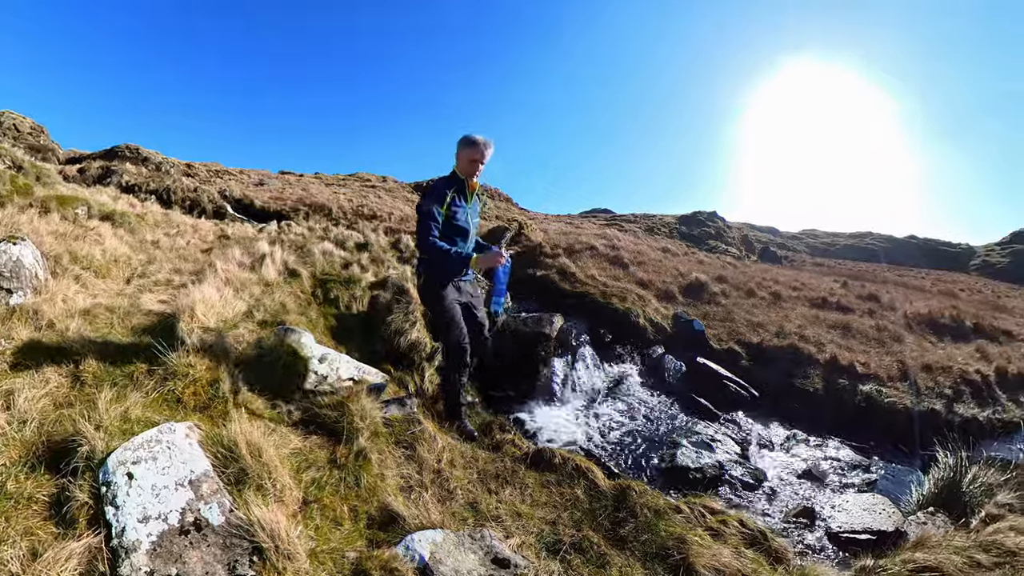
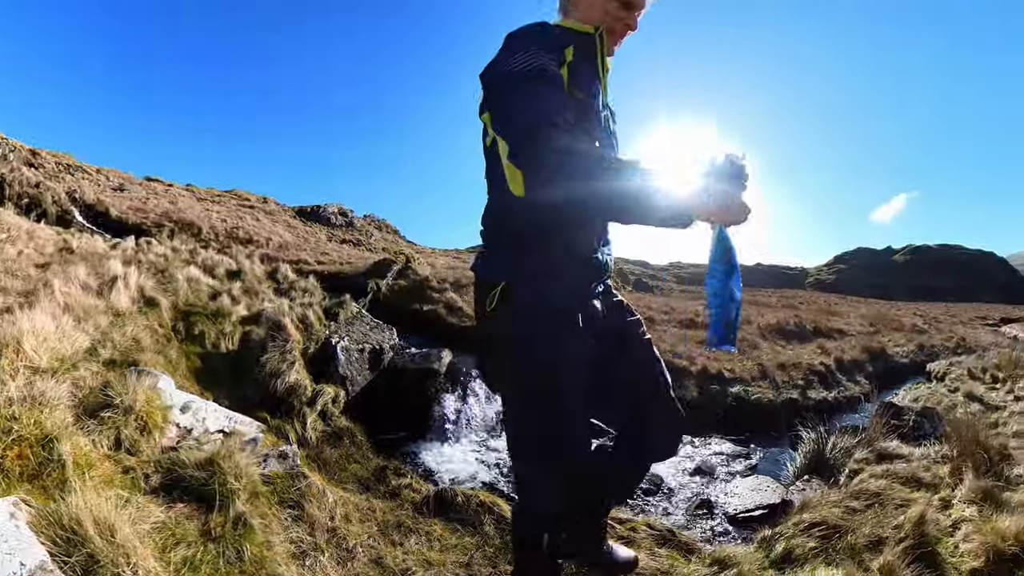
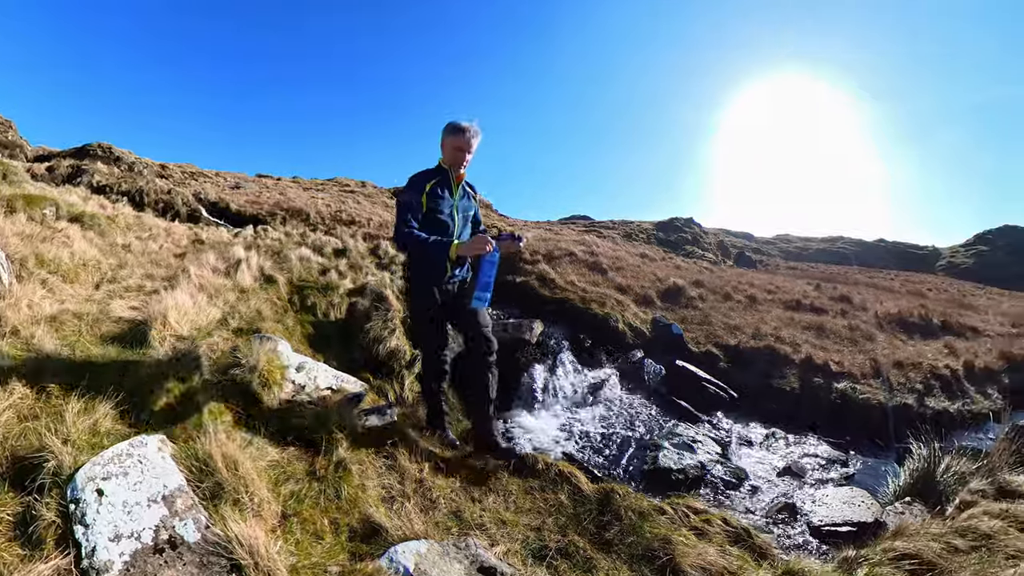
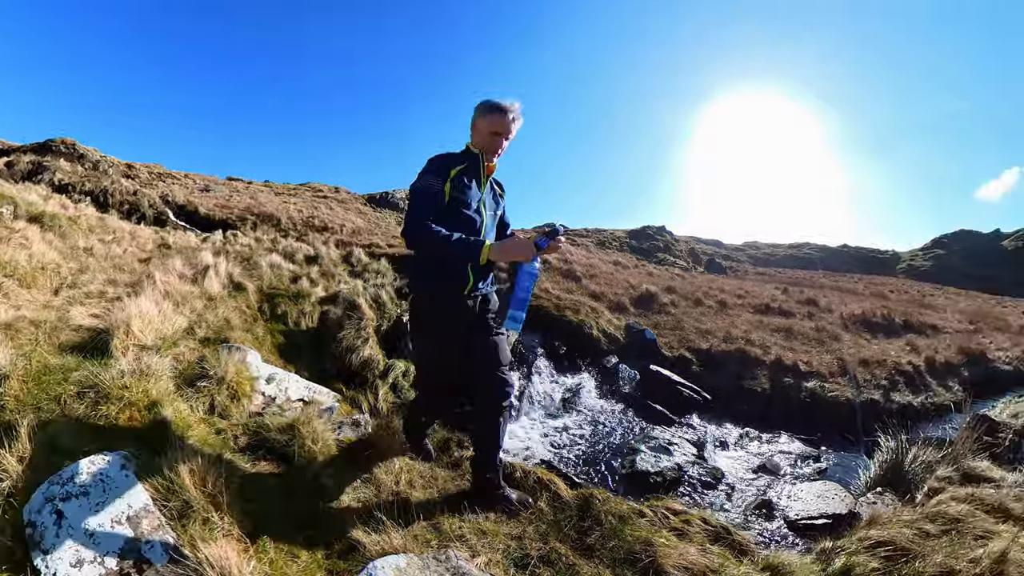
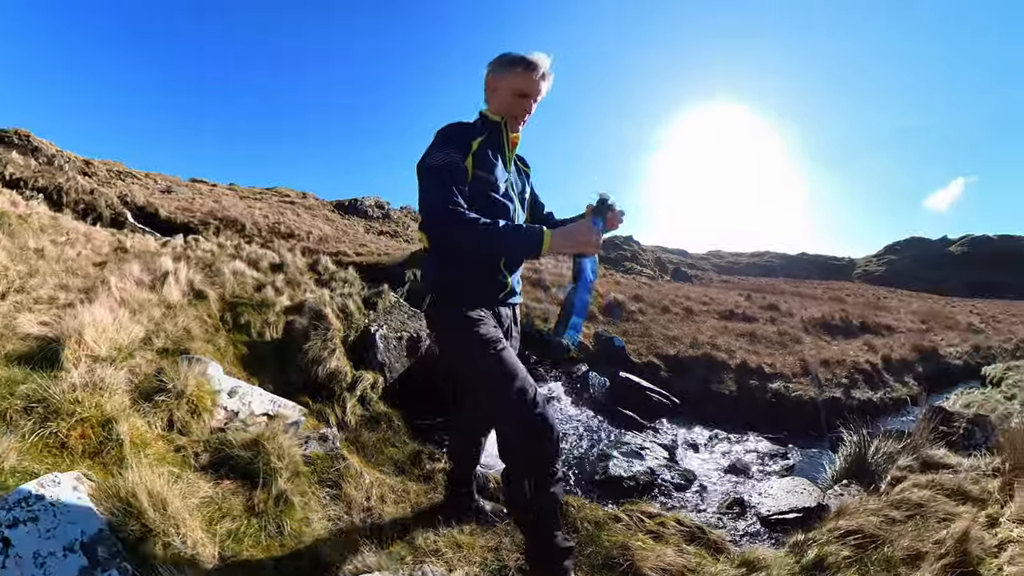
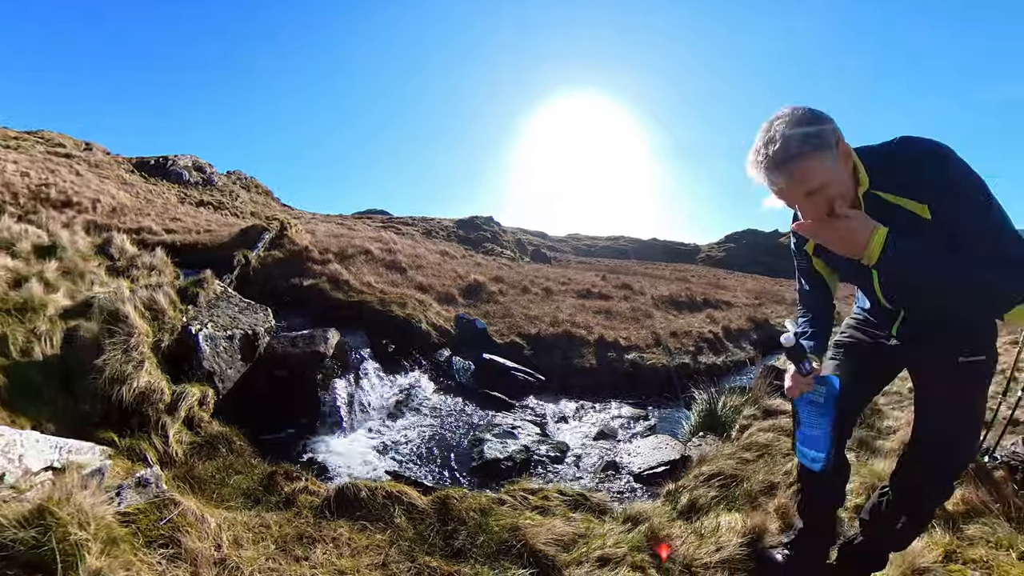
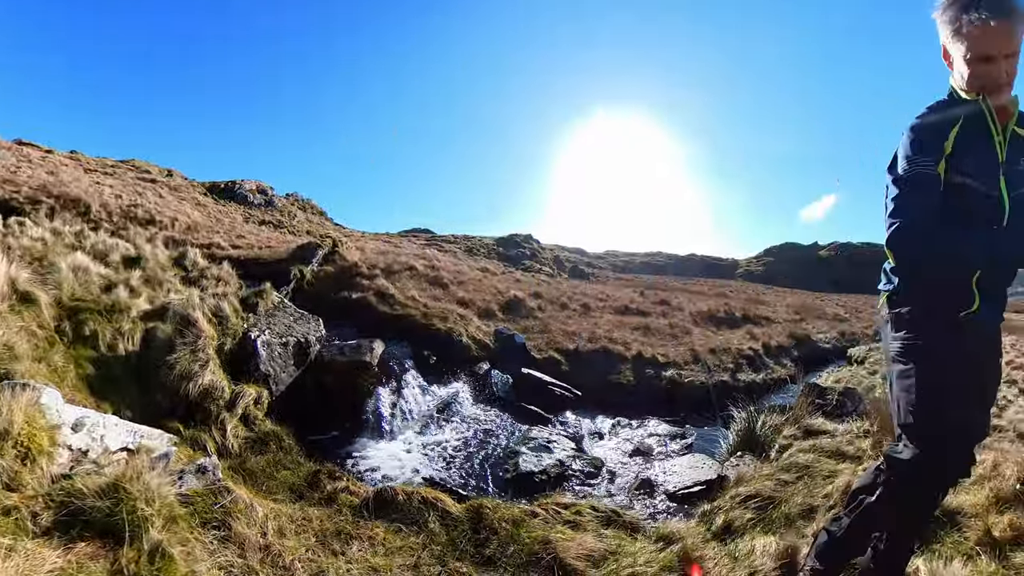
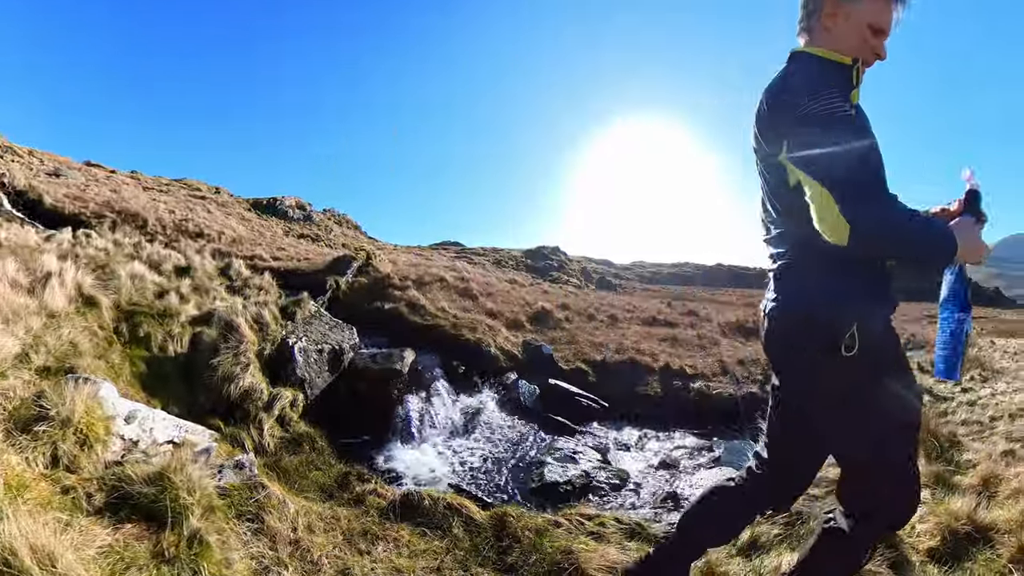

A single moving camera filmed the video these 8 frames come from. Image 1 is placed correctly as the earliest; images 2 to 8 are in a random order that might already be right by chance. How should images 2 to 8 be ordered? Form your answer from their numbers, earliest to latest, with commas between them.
3, 4, 5, 2, 8, 7, 6
